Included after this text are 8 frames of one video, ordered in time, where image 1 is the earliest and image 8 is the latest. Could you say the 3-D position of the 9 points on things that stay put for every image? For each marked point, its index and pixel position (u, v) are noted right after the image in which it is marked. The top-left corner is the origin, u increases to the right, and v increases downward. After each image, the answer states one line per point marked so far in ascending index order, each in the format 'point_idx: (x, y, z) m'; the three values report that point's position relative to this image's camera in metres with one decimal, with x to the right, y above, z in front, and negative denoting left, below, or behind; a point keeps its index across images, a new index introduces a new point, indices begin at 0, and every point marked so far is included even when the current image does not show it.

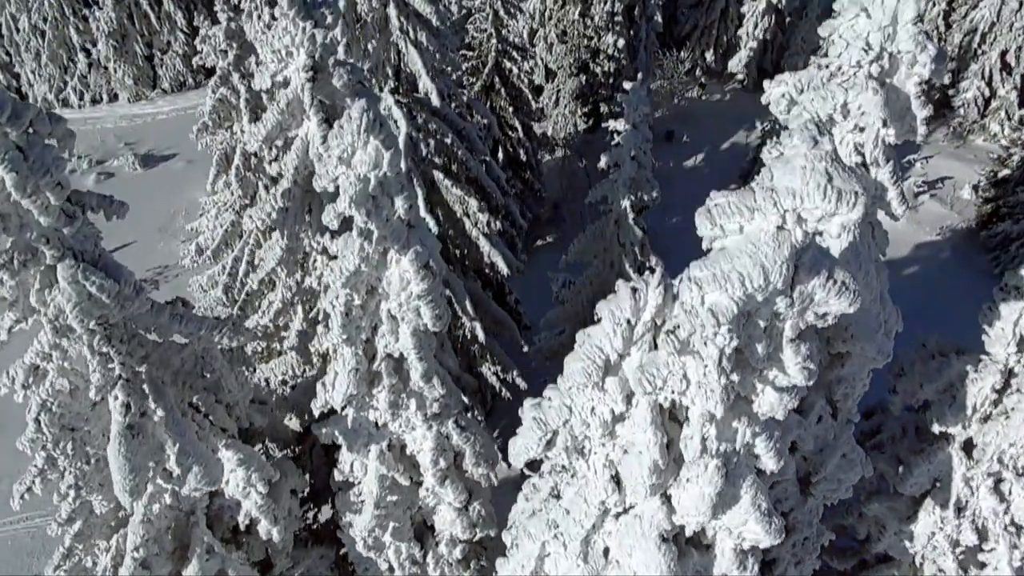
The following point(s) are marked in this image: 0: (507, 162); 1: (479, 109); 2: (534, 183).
0: (-0.1, +3.1, +16.1) m
1: (-0.5, +2.7, +10.1) m
2: (+0.6, +2.7, +16.9) m
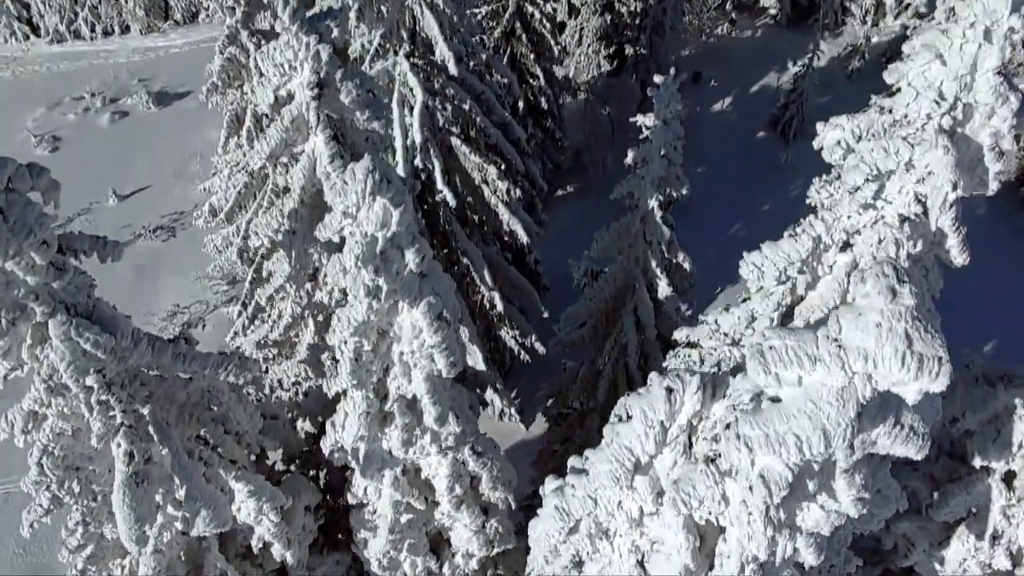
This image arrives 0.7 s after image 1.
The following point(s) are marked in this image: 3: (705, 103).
0: (+0.4, +4.2, +15.5) m
1: (-0.2, +3.2, +9.6) m
2: (+1.1, +3.8, +16.3) m
3: (+5.7, +5.6, +19.9) m
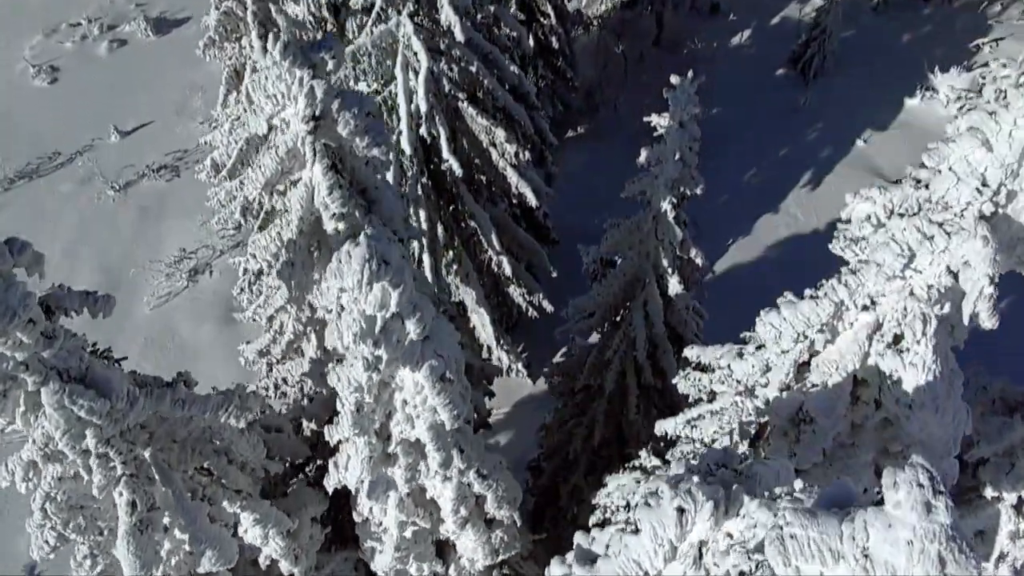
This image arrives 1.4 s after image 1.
0: (+0.6, +5.3, +14.8) m
1: (-0.1, +3.7, +9.1) m
2: (+1.3, +5.1, +15.6) m
3: (+5.9, +7.2, +19.0) m
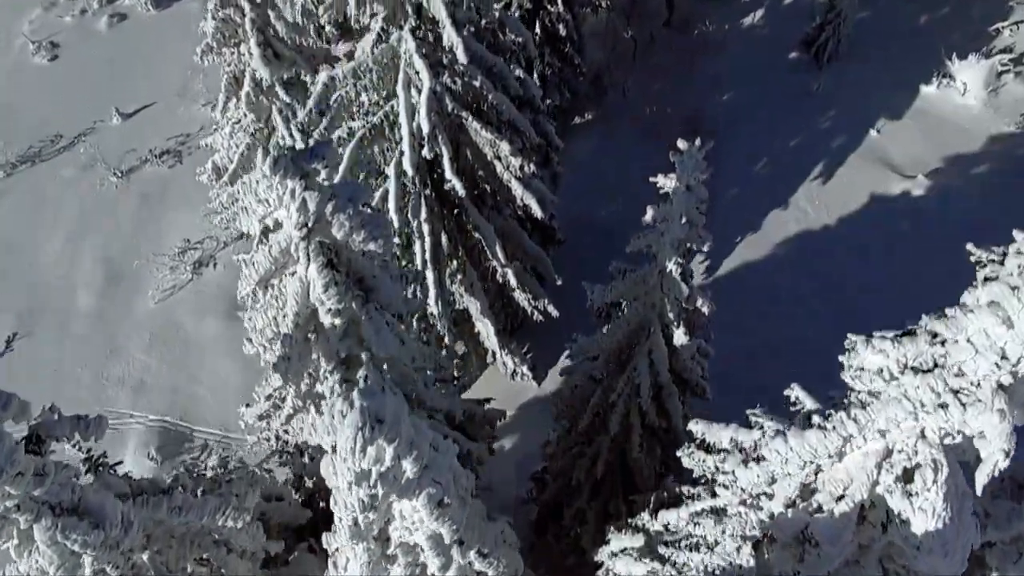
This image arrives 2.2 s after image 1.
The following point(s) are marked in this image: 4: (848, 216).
0: (+0.7, +5.4, +14.5) m
1: (0.0, +3.5, +8.8) m
2: (+1.4, +5.2, +15.3) m
3: (+6.1, +7.5, +18.4) m
4: (+6.9, +1.5, +13.7) m
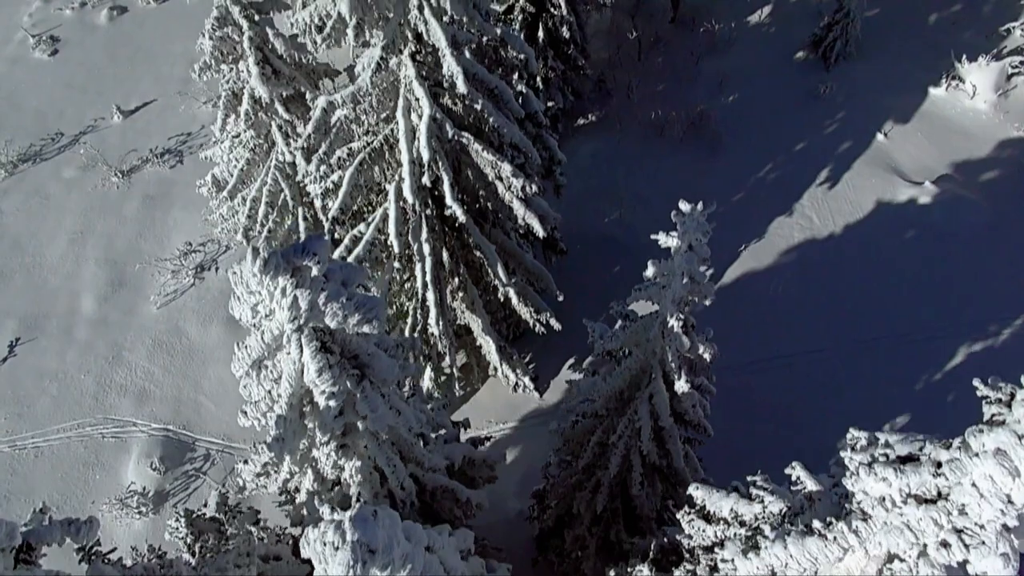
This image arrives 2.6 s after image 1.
0: (+0.8, +5.3, +14.3) m
1: (0.0, +3.2, +8.7) m
2: (+1.5, +5.1, +15.1) m
3: (+6.2, +7.4, +18.1) m
4: (+7.0, +1.3, +13.6) m
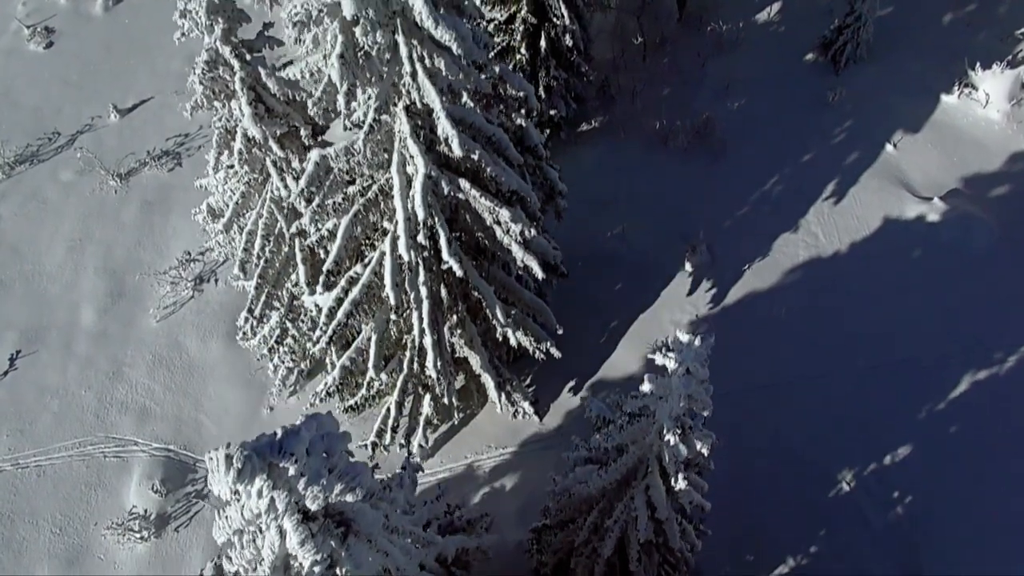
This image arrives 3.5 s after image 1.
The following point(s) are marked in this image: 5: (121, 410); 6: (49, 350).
0: (+0.8, +4.9, +13.9) m
1: (0.0, +2.6, +8.5) m
2: (+1.5, +4.8, +14.7) m
3: (+6.3, +7.2, +17.7) m
4: (+7.0, +0.9, +13.4) m
5: (-7.9, -2.5, +13.5) m
6: (-10.3, -1.4, +14.8) m
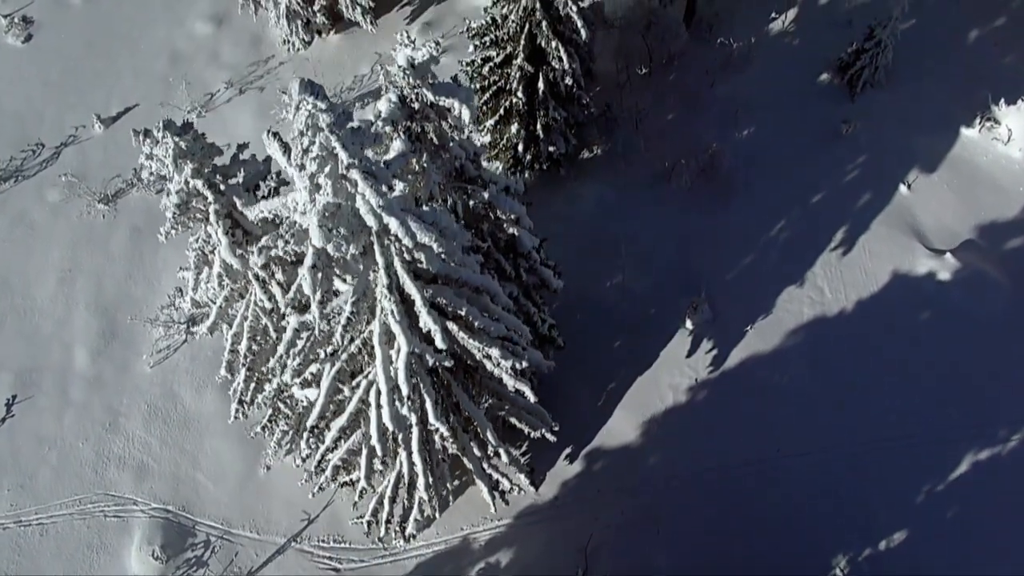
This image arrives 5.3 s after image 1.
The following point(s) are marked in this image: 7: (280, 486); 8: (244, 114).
0: (+0.7, +3.8, +13.2) m
1: (-0.1, +1.0, +8.0) m
2: (+1.4, +3.8, +14.0) m
3: (+6.2, +6.5, +16.6) m
4: (+6.9, -0.2, +13.0) m
5: (-8.0, -3.6, +13.5) m
6: (-10.4, -2.4, +14.7) m
7: (-4.5, -3.9, +12.9) m
8: (-7.5, +4.9, +18.5) m
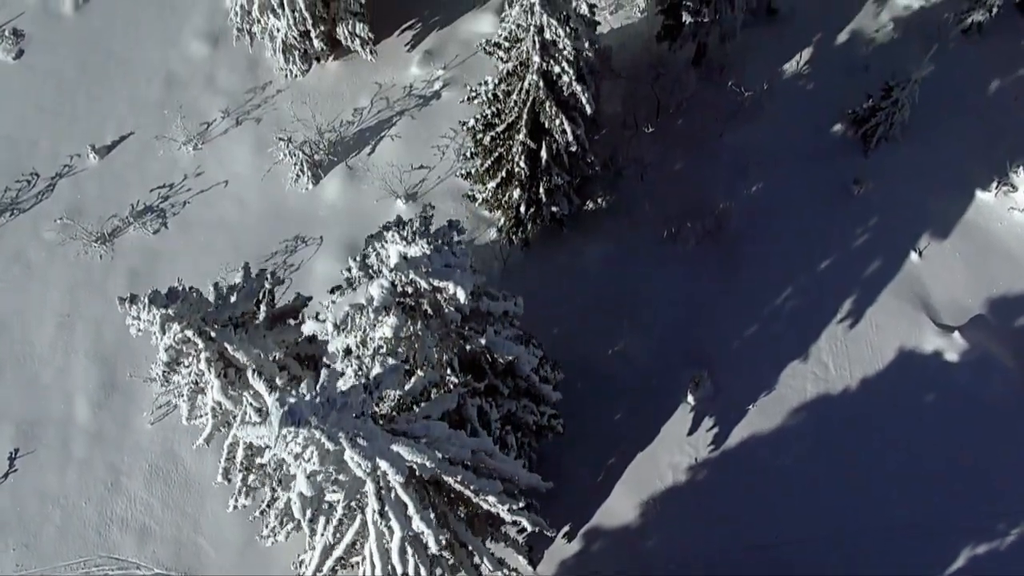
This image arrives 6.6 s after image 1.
0: (+0.7, +2.4, +12.8) m
1: (-0.1, -0.8, +7.8) m
2: (+1.5, +2.4, +13.6) m
3: (+6.3, +5.2, +16.0) m
4: (+6.9, -1.7, +12.8) m
5: (-8.0, -4.9, +13.6) m
6: (-10.4, -3.6, +14.8) m
7: (-4.6, -5.3, +13.1) m
8: (-7.4, +3.9, +18.2) m
